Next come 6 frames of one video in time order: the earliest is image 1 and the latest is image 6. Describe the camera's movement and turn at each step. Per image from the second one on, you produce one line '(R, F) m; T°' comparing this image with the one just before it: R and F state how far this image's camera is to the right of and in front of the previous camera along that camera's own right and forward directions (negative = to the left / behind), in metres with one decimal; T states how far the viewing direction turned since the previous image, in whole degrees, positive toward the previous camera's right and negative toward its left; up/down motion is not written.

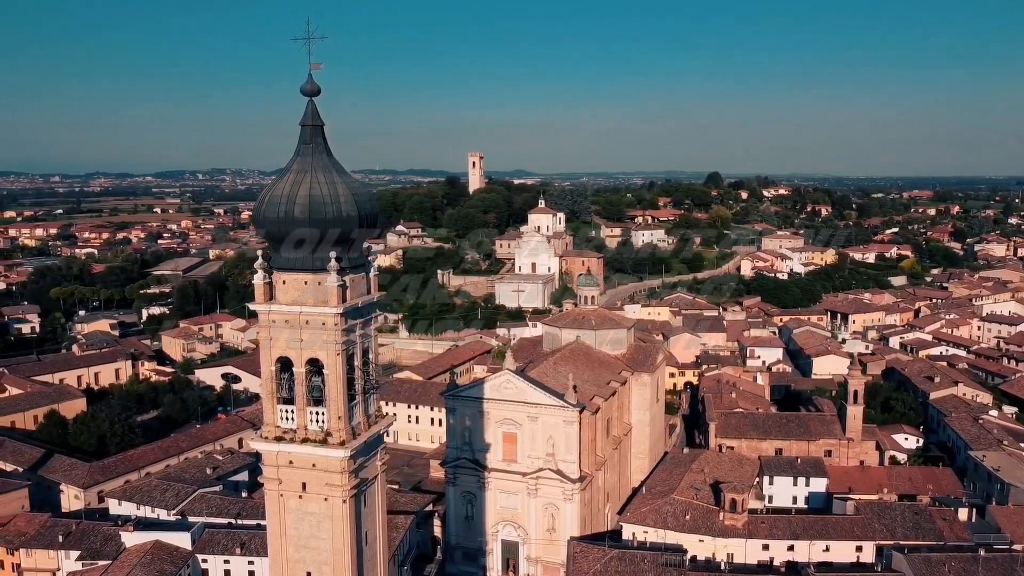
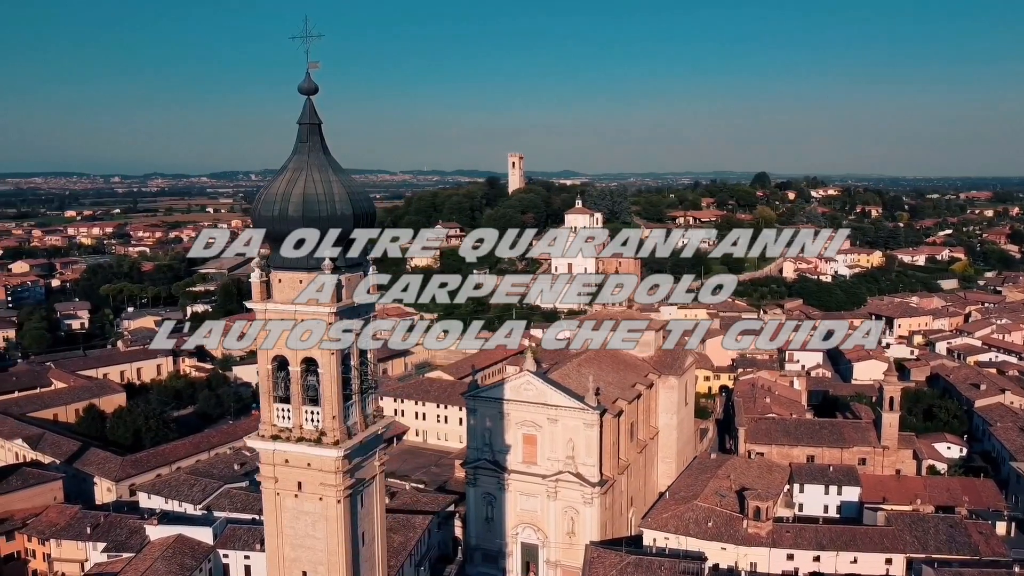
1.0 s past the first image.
(+0.7, +0.2) m; -3°
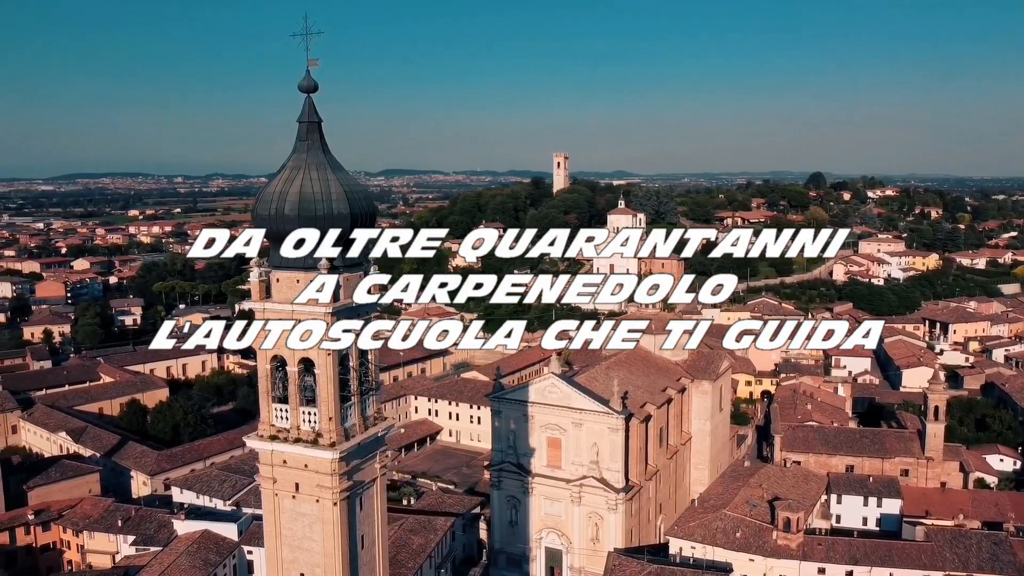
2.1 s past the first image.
(+0.7, +0.3) m; -4°
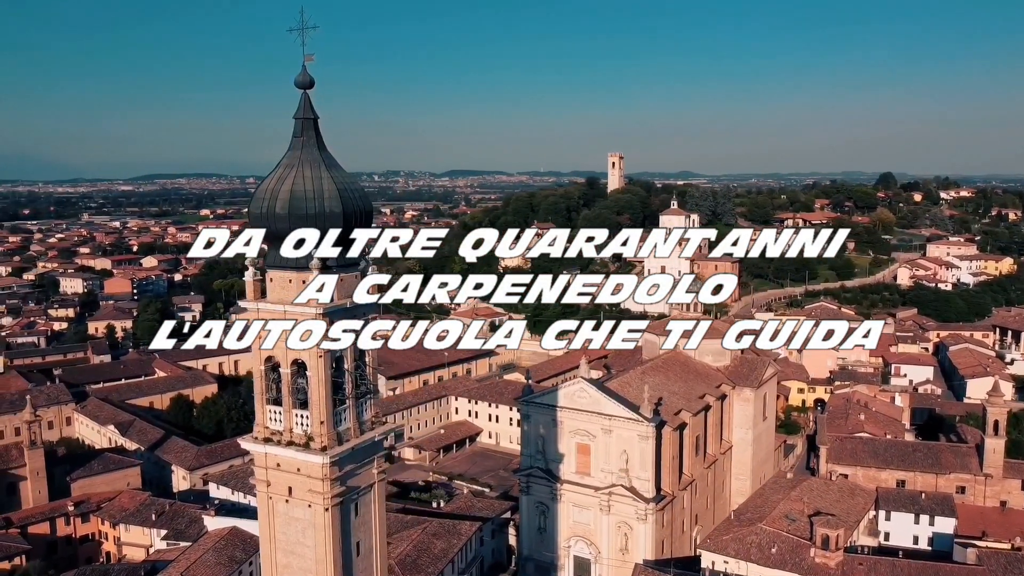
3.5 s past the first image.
(+0.8, +0.5) m; -4°
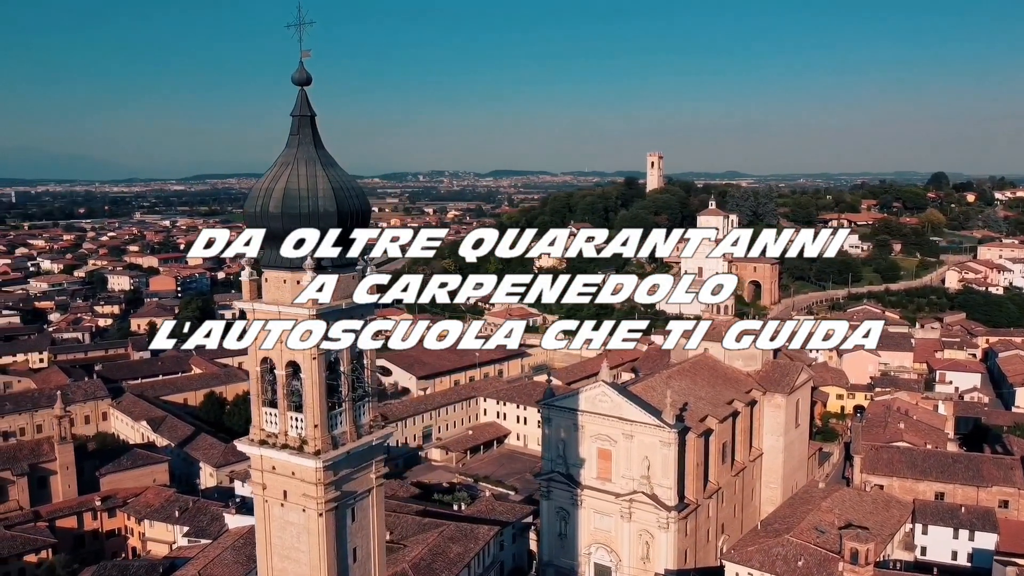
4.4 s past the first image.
(+0.6, +0.4) m; -3°
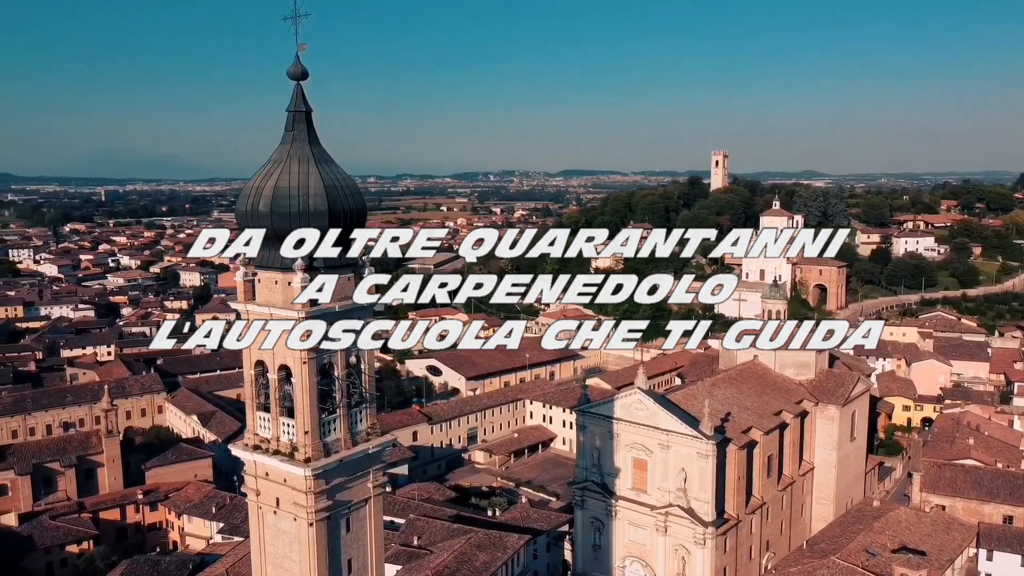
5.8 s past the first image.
(+0.9, +0.6) m; -5°
